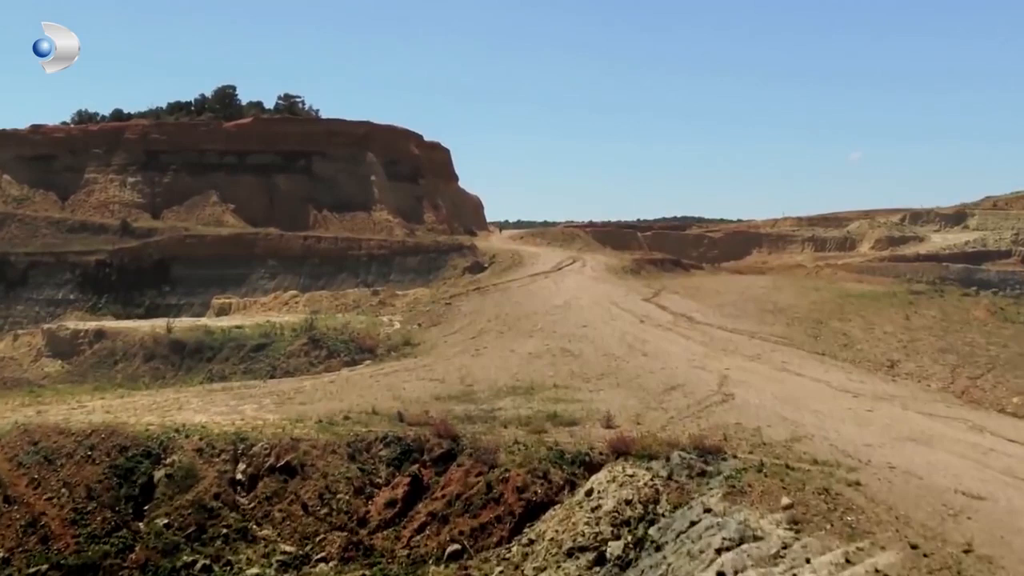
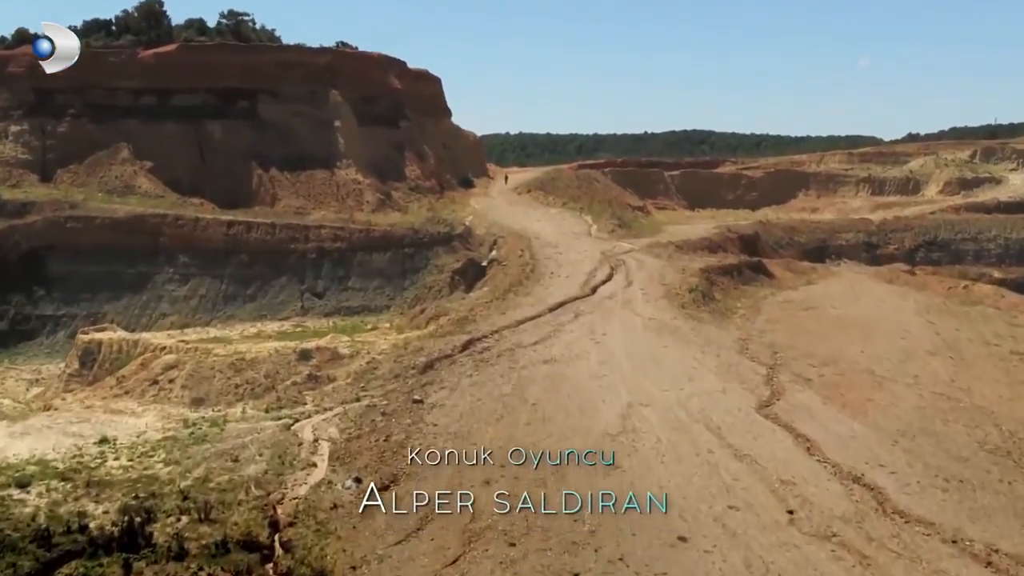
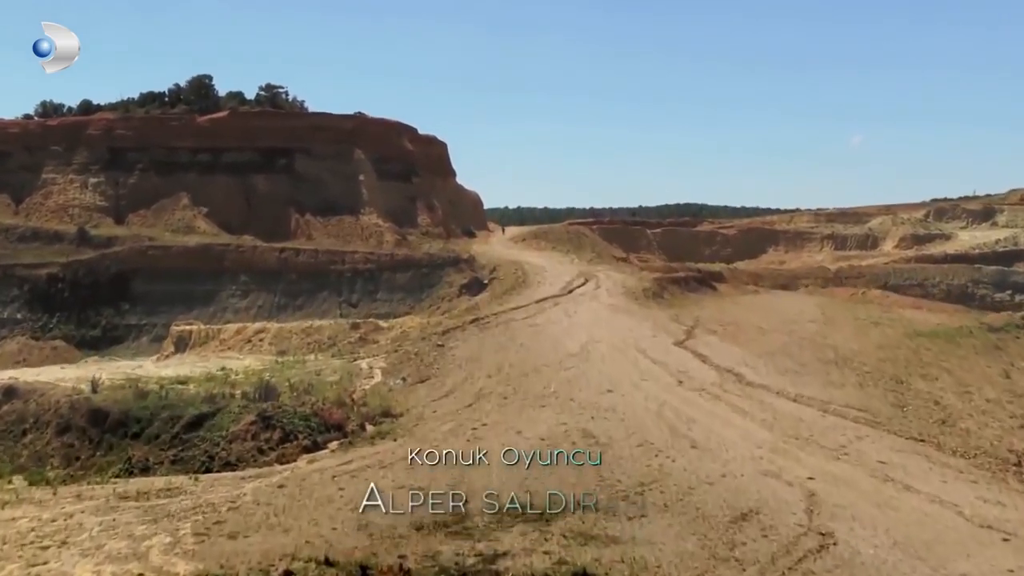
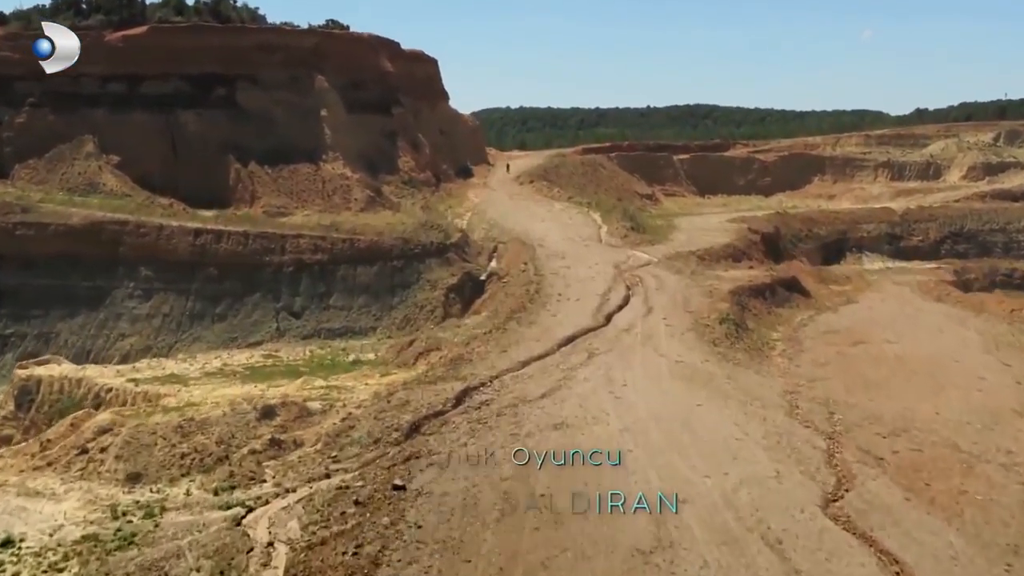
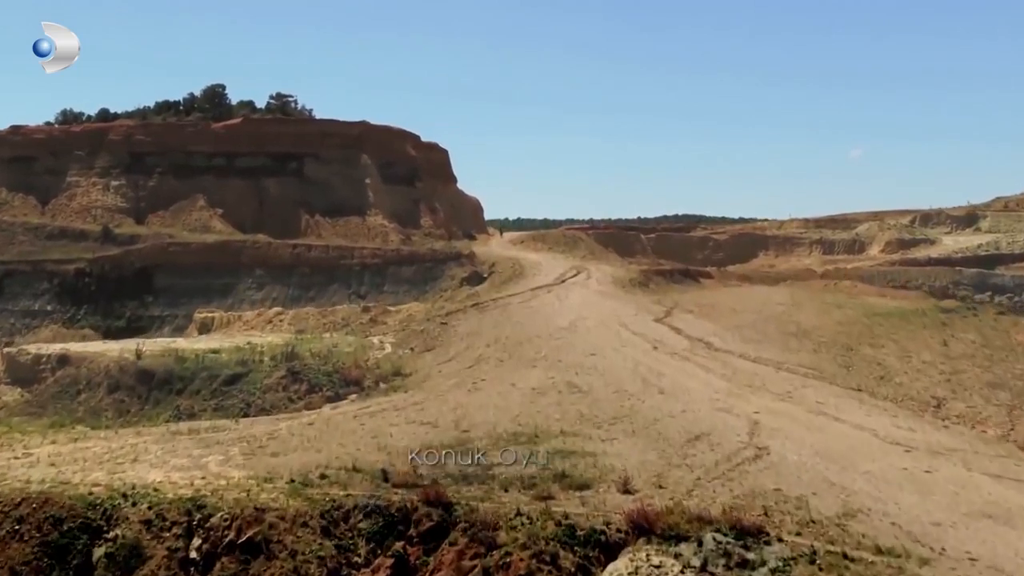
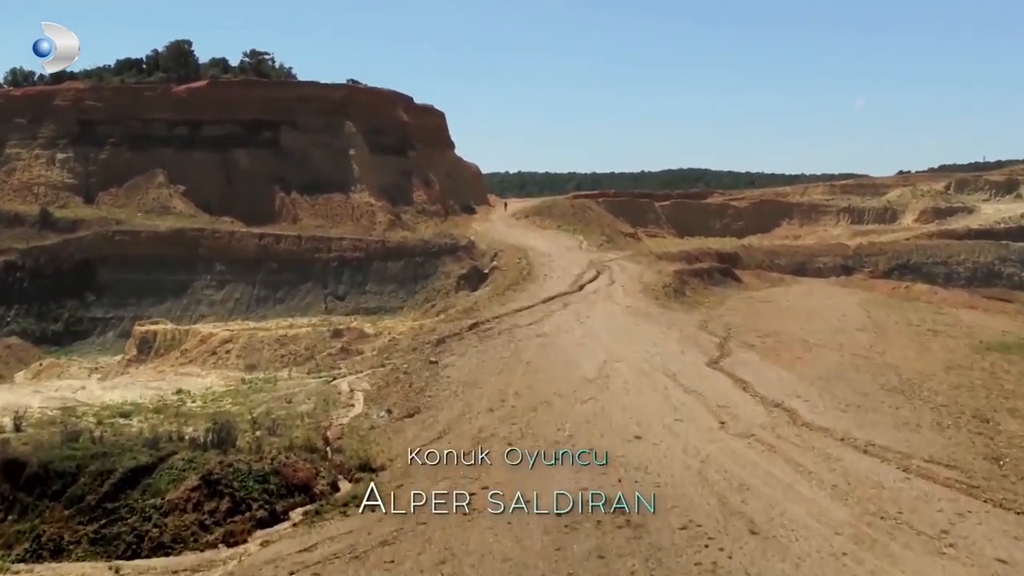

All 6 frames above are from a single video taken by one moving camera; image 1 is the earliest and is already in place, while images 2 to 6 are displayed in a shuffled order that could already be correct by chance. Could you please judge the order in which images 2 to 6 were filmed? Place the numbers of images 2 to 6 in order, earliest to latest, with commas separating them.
5, 3, 6, 2, 4
